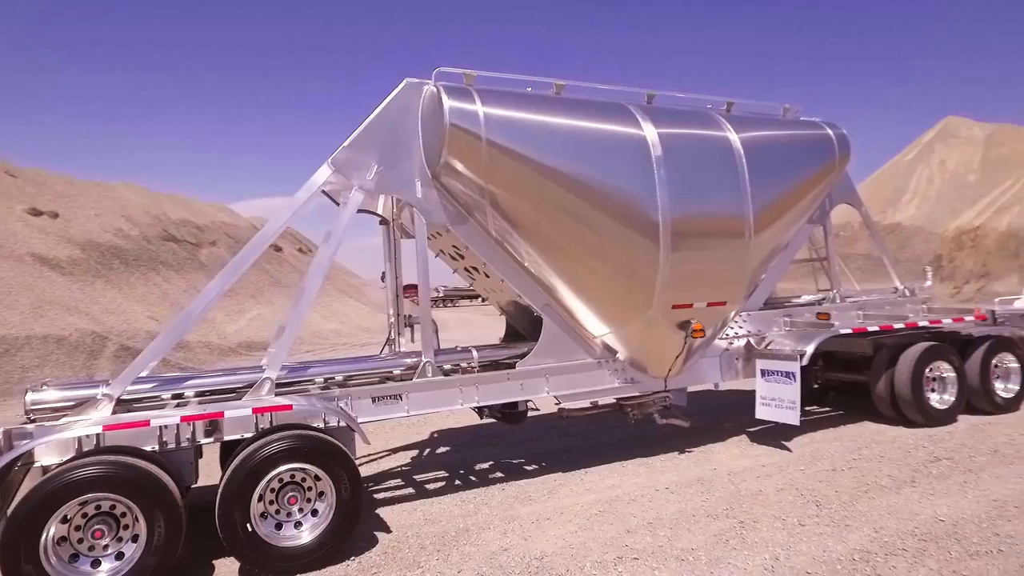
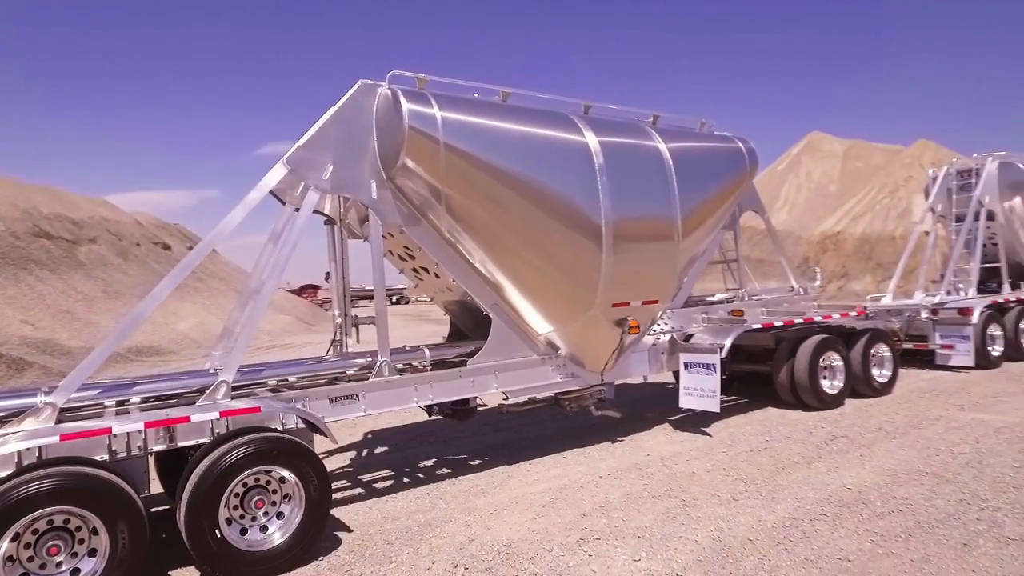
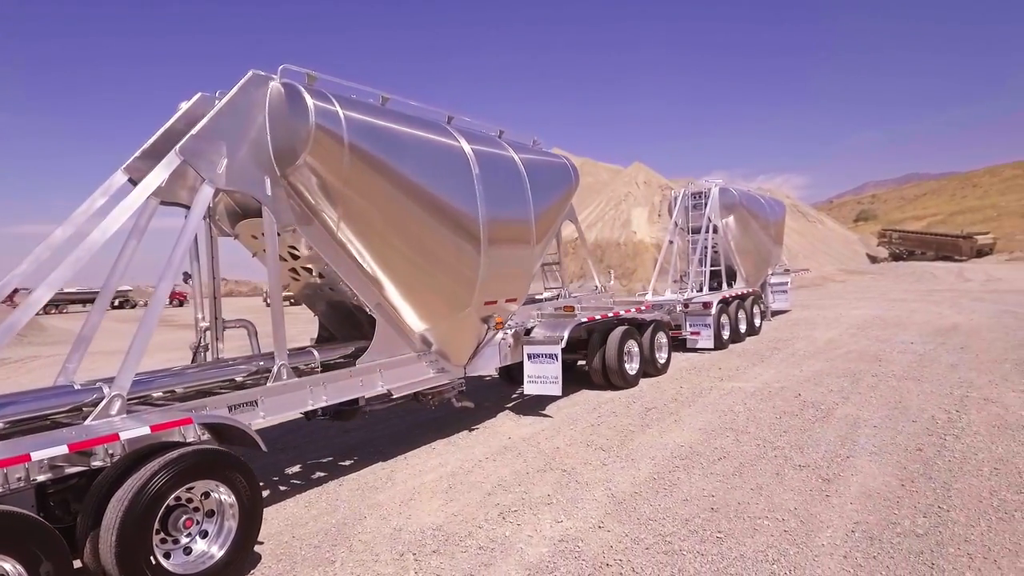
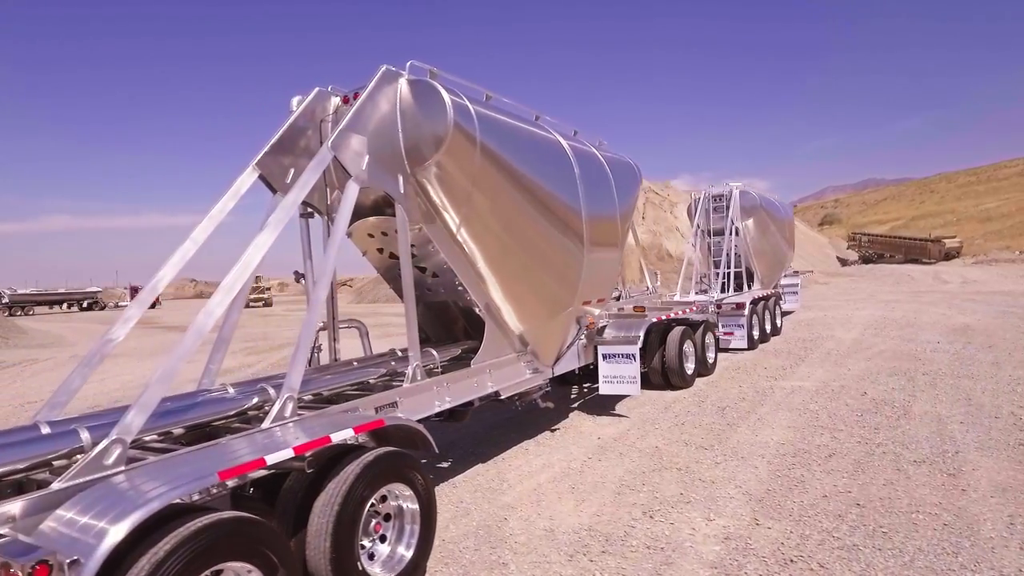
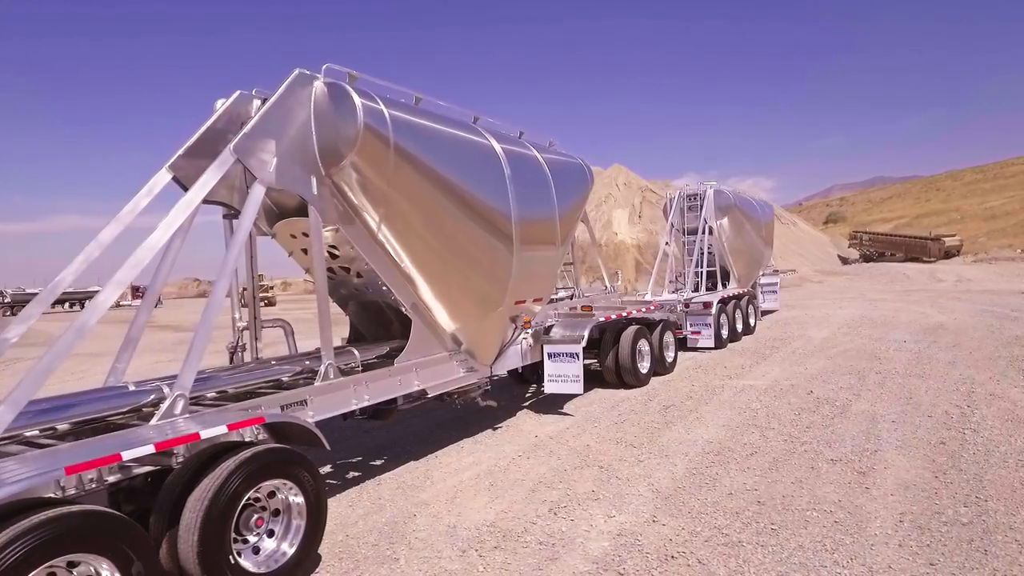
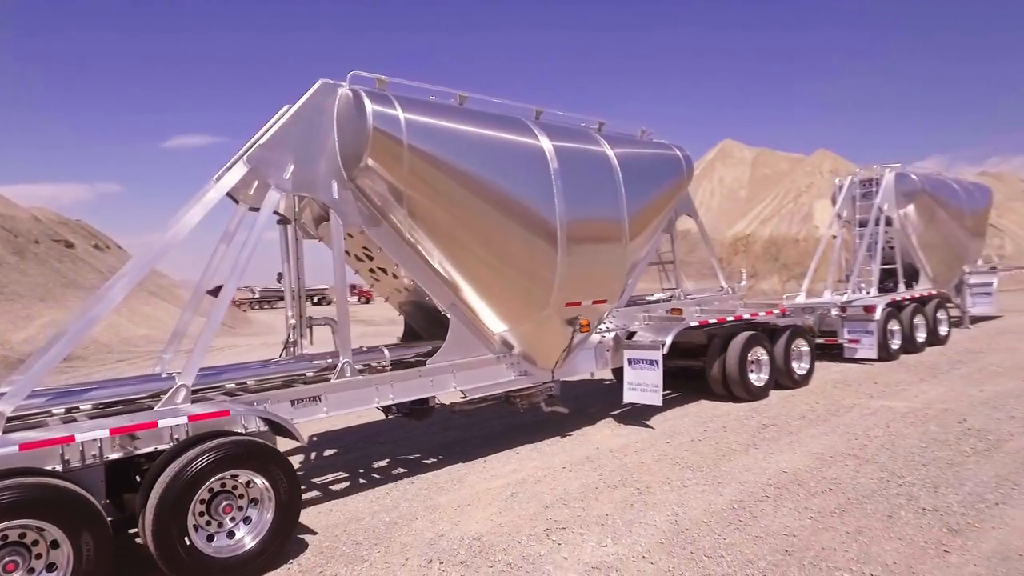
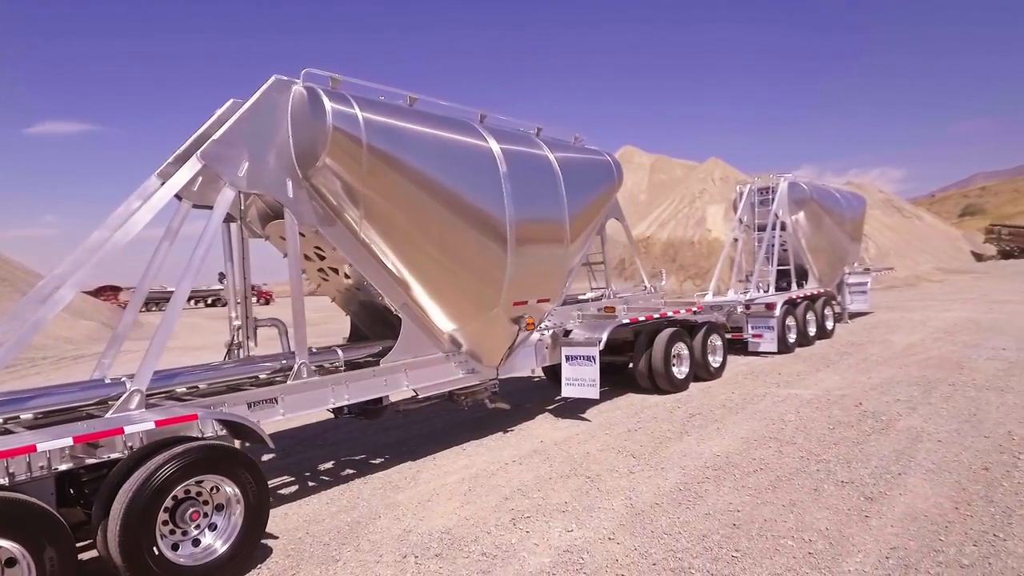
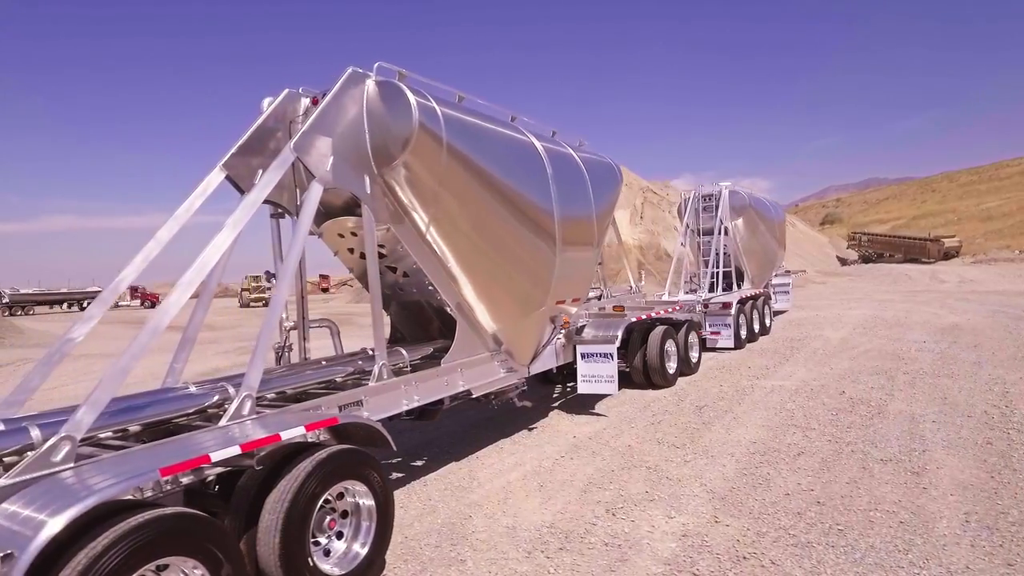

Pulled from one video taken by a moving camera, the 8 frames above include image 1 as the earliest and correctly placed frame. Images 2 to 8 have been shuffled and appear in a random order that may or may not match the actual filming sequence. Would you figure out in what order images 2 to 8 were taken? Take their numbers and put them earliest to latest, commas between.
2, 6, 7, 3, 5, 8, 4
